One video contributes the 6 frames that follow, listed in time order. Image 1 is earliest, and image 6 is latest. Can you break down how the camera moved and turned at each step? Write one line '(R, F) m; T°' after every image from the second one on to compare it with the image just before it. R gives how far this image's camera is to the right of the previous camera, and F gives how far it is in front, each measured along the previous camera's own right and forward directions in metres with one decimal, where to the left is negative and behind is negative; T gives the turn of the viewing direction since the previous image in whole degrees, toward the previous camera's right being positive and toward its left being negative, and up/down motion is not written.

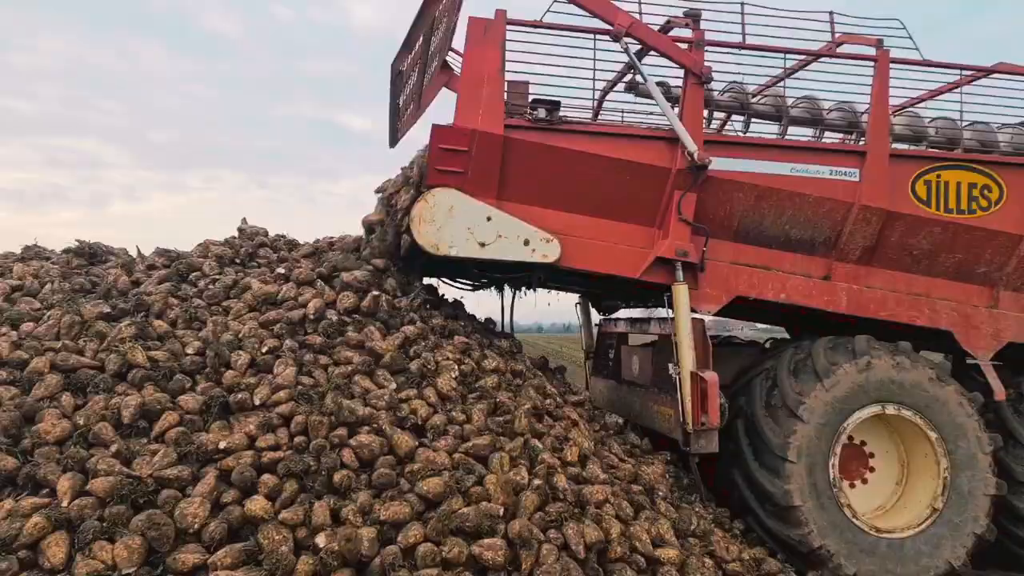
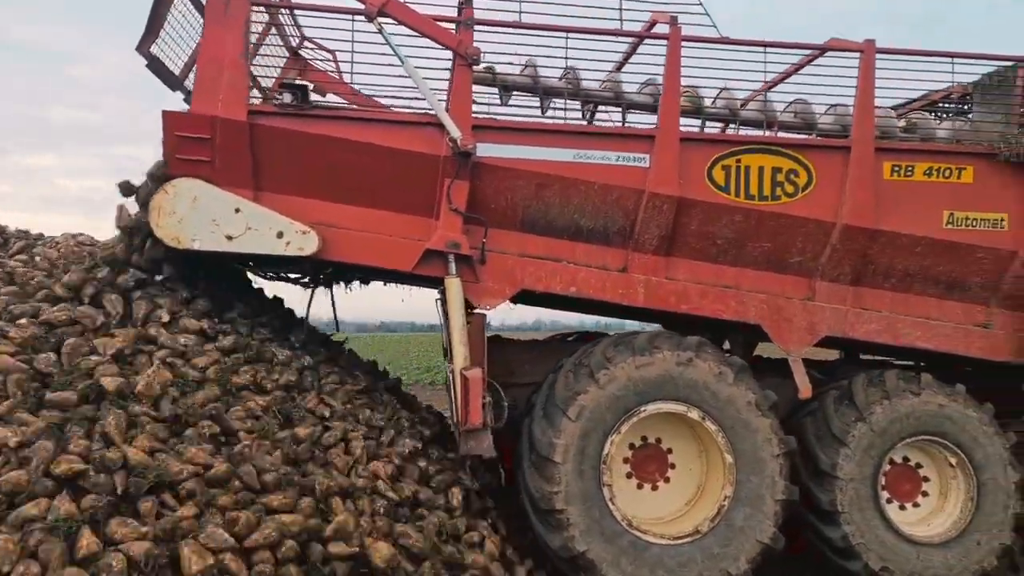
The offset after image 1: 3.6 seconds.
(+1.5, +0.2) m; -1°
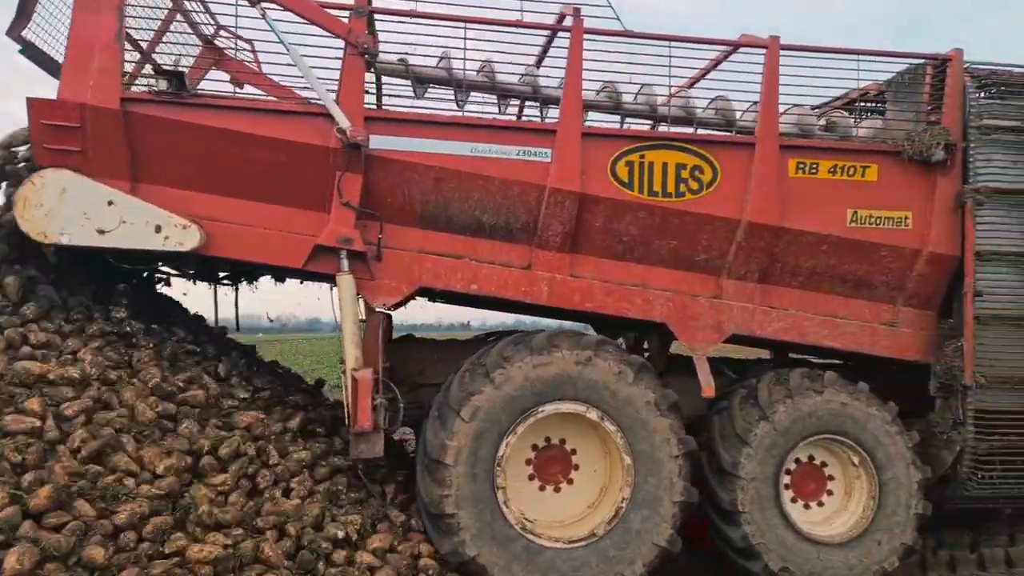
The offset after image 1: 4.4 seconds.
(+0.5, +0.1) m; +2°
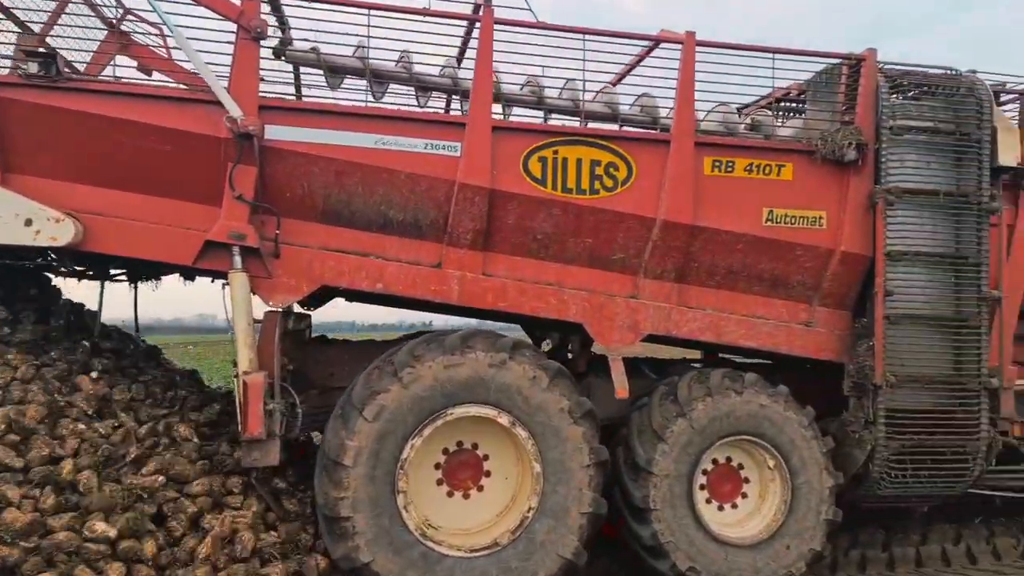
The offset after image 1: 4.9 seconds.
(+0.3, +0.1) m; +3°
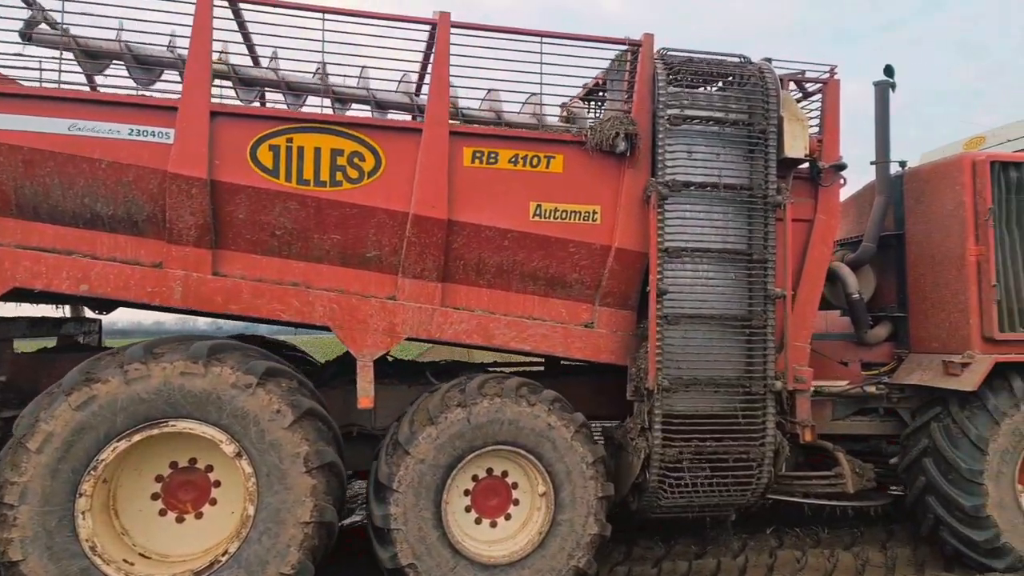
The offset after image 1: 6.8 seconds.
(+1.3, +0.3) m; +2°
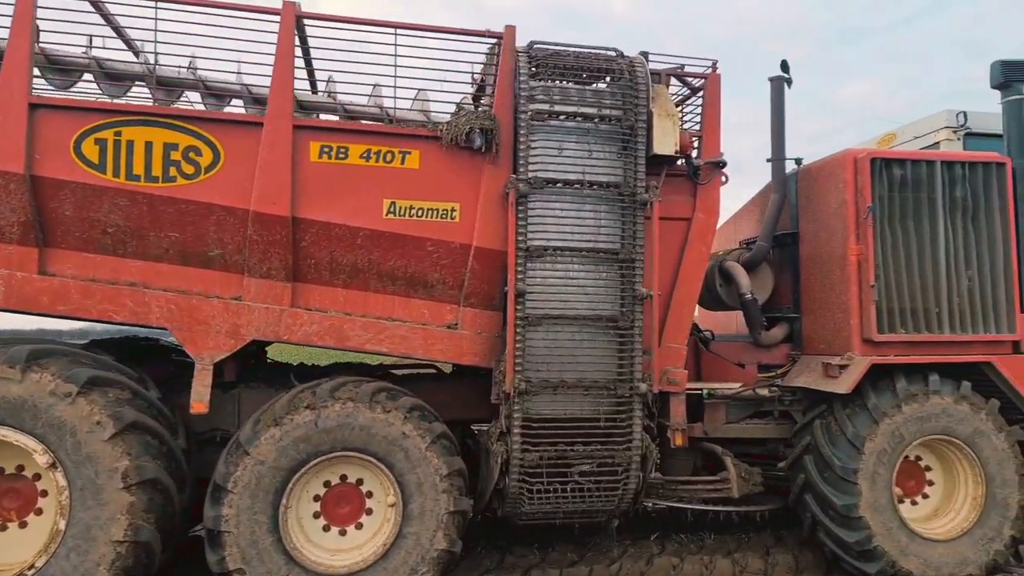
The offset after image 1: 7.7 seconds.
(+0.8, +0.1) m; +1°
